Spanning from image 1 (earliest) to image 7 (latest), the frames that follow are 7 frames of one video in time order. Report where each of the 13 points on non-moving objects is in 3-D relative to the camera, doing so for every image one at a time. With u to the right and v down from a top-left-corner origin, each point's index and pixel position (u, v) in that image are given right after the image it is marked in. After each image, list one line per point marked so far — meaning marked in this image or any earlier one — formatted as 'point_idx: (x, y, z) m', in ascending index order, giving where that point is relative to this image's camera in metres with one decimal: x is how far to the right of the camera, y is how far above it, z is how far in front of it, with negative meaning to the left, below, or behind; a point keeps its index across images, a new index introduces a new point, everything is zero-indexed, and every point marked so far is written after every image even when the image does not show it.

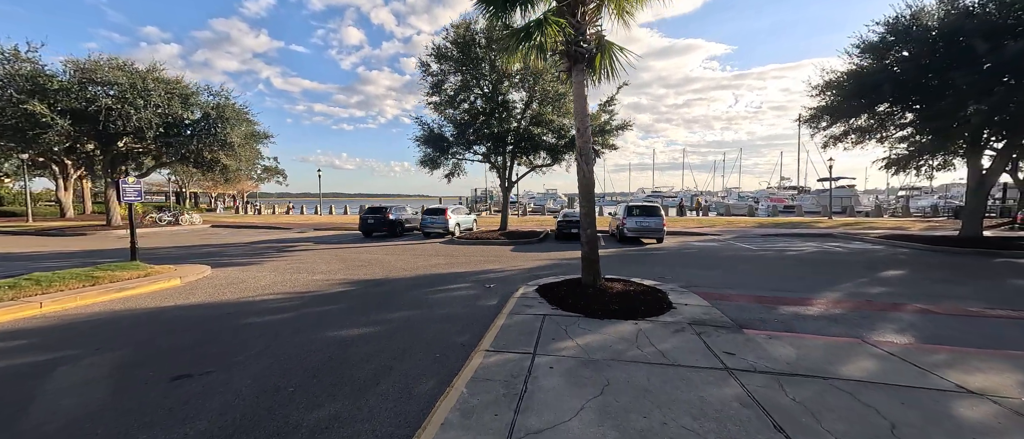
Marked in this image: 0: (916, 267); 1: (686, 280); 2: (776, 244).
0: (+11.3, -1.3, +10.2) m
1: (+3.8, -1.4, +8.0) m
2: (+11.5, -1.1, +15.8) m
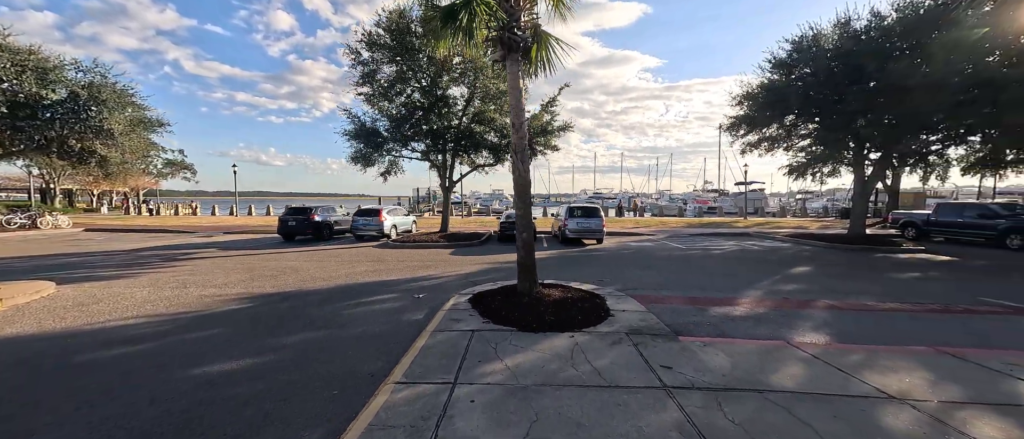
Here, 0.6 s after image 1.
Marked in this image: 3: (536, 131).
0: (+9.5, -1.3, +11.2) m
1: (+2.4, -1.4, +8.0) m
2: (+8.9, -1.1, +16.8) m
3: (+1.1, +4.1, +16.5) m
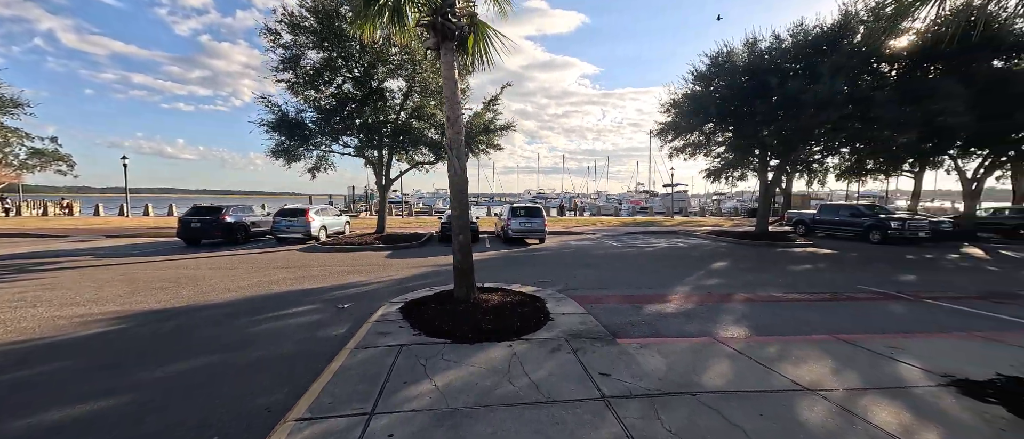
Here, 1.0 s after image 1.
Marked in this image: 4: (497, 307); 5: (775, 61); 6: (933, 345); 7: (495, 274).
0: (+7.6, -1.3, +12.2) m
1: (+1.1, -1.4, +7.9) m
2: (+6.1, -1.1, +17.6) m
3: (-1.5, +4.1, +16.2) m
4: (-0.2, -1.2, +4.8) m
5: (+9.2, +5.6, +12.7) m
6: (+5.1, -1.5, +4.4) m
7: (-0.4, -1.4, +8.9) m
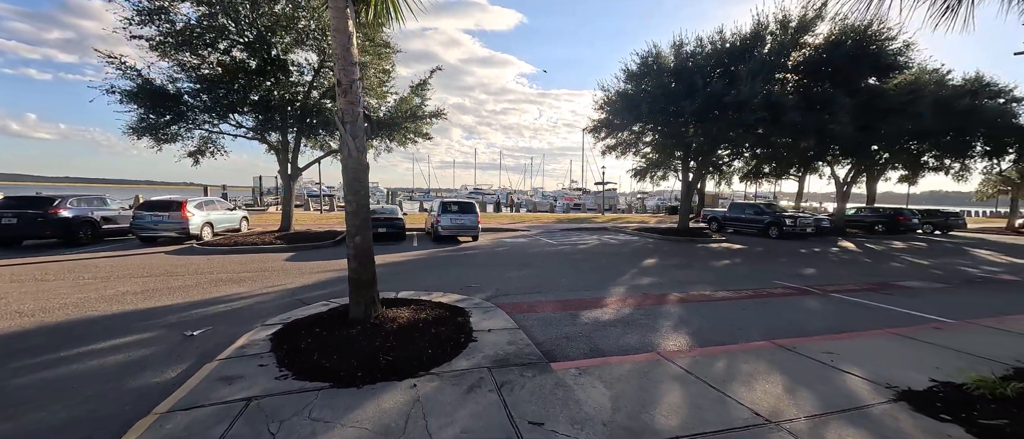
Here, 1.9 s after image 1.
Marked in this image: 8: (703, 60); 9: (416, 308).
0: (+5.3, -1.2, +12.5) m
1: (-0.4, -1.3, +7.1) m
2: (+2.9, -0.9, +17.6) m
3: (-4.4, +4.2, +14.7) m
4: (-1.1, -1.2, +3.8) m
5: (+6.8, +5.7, +13.1) m
6: (+4.2, -1.5, +4.3) m
7: (-2.0, -1.3, +7.8) m
8: (+7.0, +5.8, +13.0) m
9: (-1.2, -1.1, +4.6) m
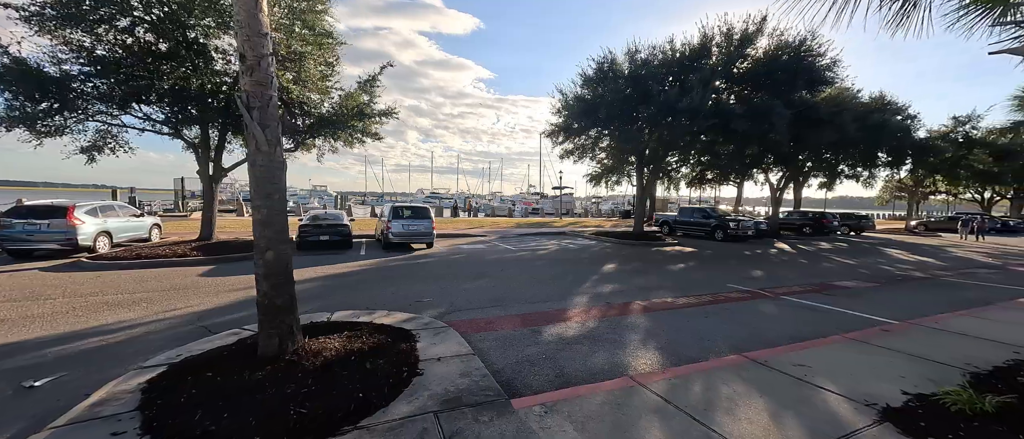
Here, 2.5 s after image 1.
0: (+3.8, -1.4, +12.4) m
1: (-1.2, -1.5, +6.5) m
2: (+0.8, -1.2, +17.2) m
3: (-6.1, +4.0, +13.6) m
4: (-1.6, -1.2, +3.1) m
5: (+5.2, +5.5, +13.3) m
6: (+3.7, -1.6, +4.2) m
7: (-2.9, -1.4, +6.9) m
8: (+5.4, +5.6, +13.3) m
9: (-1.7, -1.2, +3.8) m
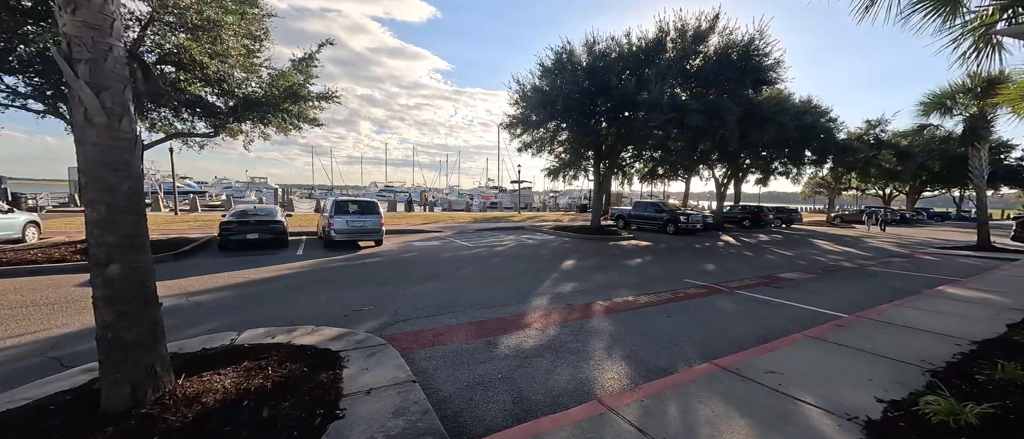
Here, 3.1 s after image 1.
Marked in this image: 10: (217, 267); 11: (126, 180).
0: (+2.3, -1.2, +12.2) m
1: (-1.9, -1.4, +5.7) m
2: (-1.2, -0.9, +16.6) m
3: (-7.7, +4.1, +12.1) m
4: (-1.9, -1.2, +2.3) m
5: (+3.6, +5.7, +13.1) m
6: (+3.2, -1.5, +4.0) m
7: (-3.7, -1.4, +5.9) m
8: (+3.8, +5.8, +13.1) m
9: (-2.2, -1.2, +3.0) m
10: (-8.0, -1.3, +9.7) m
11: (-2.4, +0.2, +2.2) m
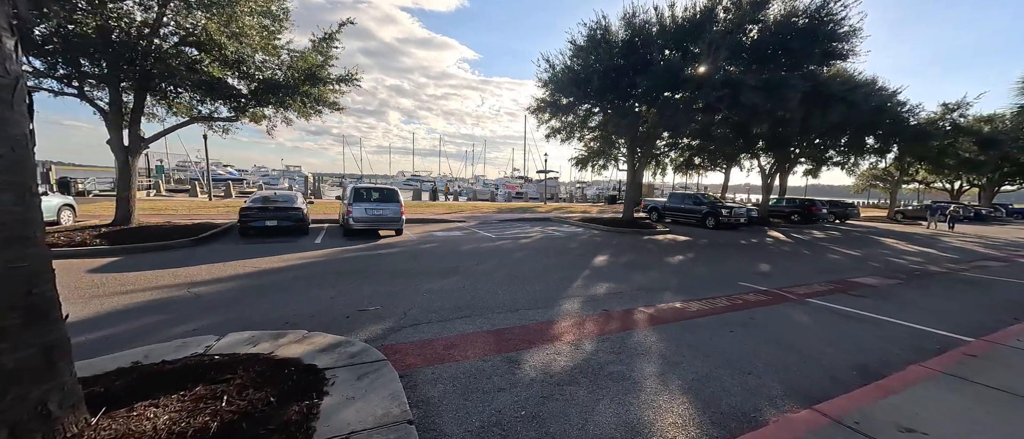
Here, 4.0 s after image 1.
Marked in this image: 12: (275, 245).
0: (+3.1, -1.0, +11.2) m
1: (-1.6, -1.2, +5.0) m
2: (-0.1, -0.5, +15.8) m
3: (-6.8, +4.6, +11.6) m
4: (-1.8, -1.2, +1.6) m
5: (+4.6, +6.0, +11.8) m
6: (+3.4, -1.5, +2.9) m
7: (-3.3, -1.2, +5.3) m
8: (+4.8, +6.1, +11.8) m
9: (-2.0, -1.1, +2.3) m
10: (-7.3, -0.9, +9.4) m
11: (-2.2, +0.3, +1.5) m
12: (-7.2, -0.8, +10.9) m
